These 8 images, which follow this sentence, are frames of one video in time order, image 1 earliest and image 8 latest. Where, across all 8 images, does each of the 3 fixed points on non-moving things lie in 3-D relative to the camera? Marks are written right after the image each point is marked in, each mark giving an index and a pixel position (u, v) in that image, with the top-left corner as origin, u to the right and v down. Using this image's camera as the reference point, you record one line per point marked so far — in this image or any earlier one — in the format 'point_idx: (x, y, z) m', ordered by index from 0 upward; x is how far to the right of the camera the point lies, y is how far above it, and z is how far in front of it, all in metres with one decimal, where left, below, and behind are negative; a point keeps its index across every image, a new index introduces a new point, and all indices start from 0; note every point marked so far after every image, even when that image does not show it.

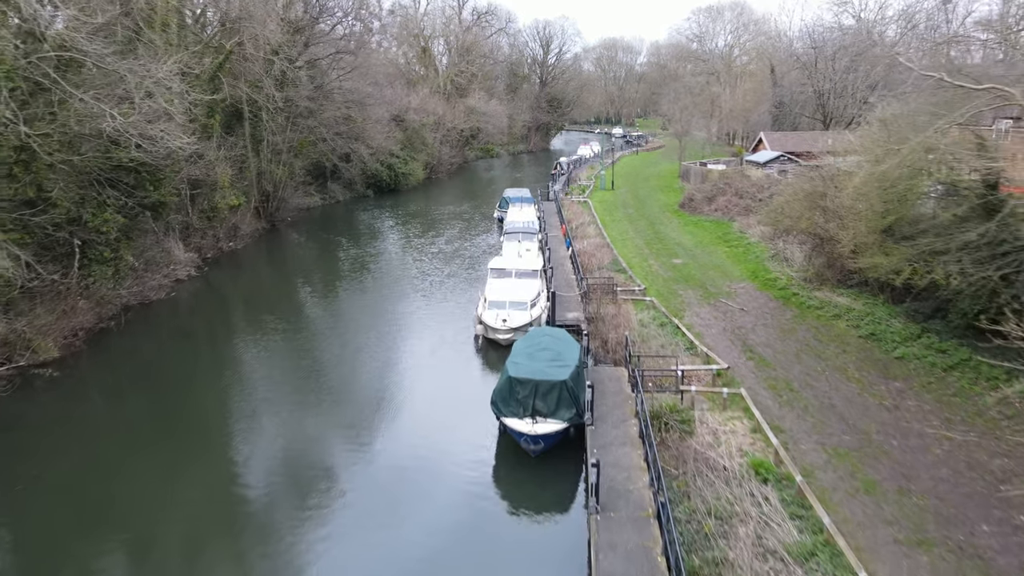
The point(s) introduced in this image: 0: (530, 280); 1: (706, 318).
0: (+0.5, +0.1, +19.9) m
1: (+4.5, -0.7, +17.7) m
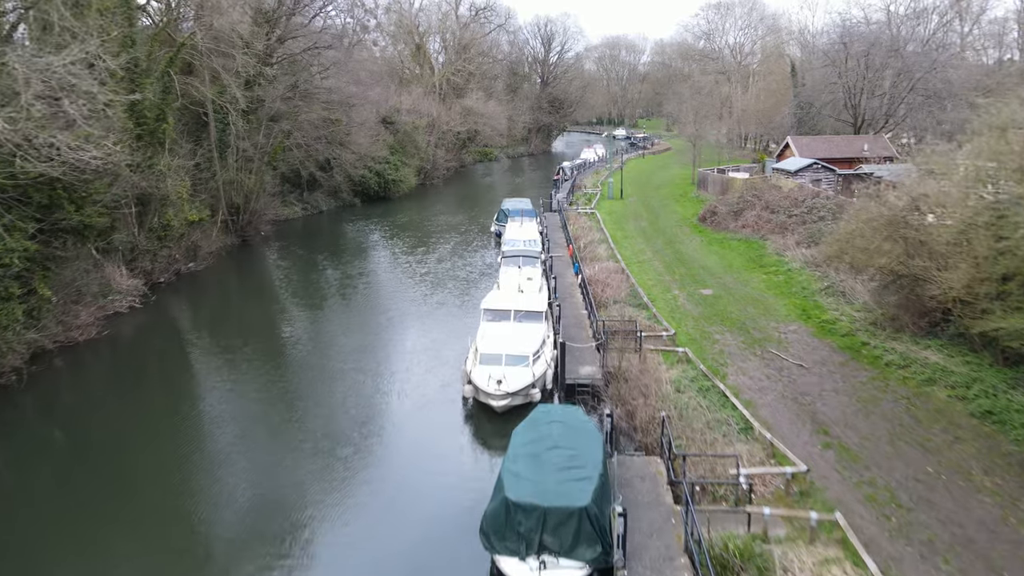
0: (+0.4, -0.8, +16.2) m
1: (+4.5, -1.7, +14.0) m
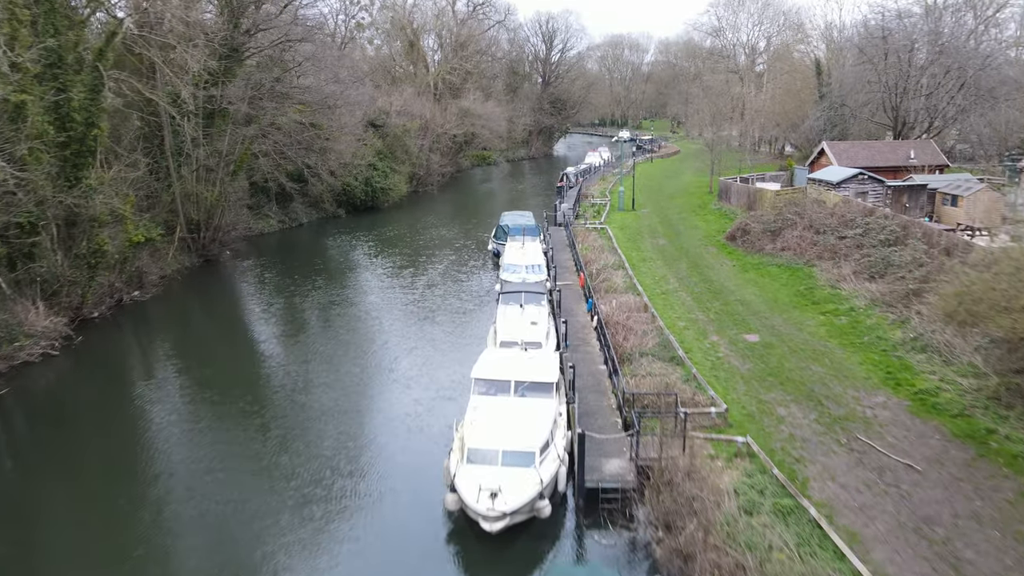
0: (+0.4, -1.8, +12.2) m
1: (+4.5, -2.7, +10.0) m
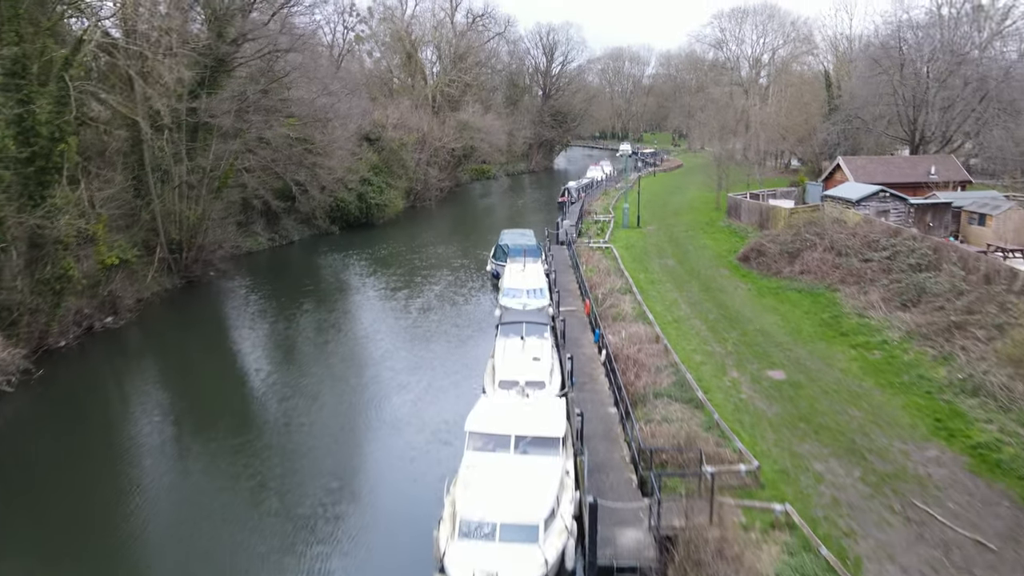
0: (+0.4, -2.4, +10.7) m
1: (+4.5, -3.2, +8.5) m
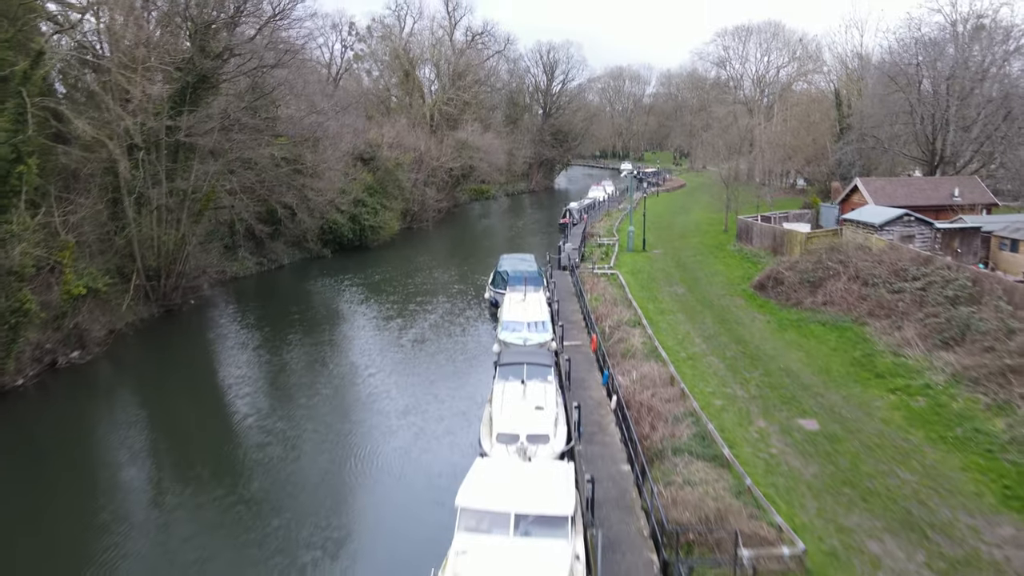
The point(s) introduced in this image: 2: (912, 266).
0: (+0.4, -2.9, +9.0) m
1: (+4.5, -3.7, +6.8) m
2: (+10.0, +0.6, +18.9) m
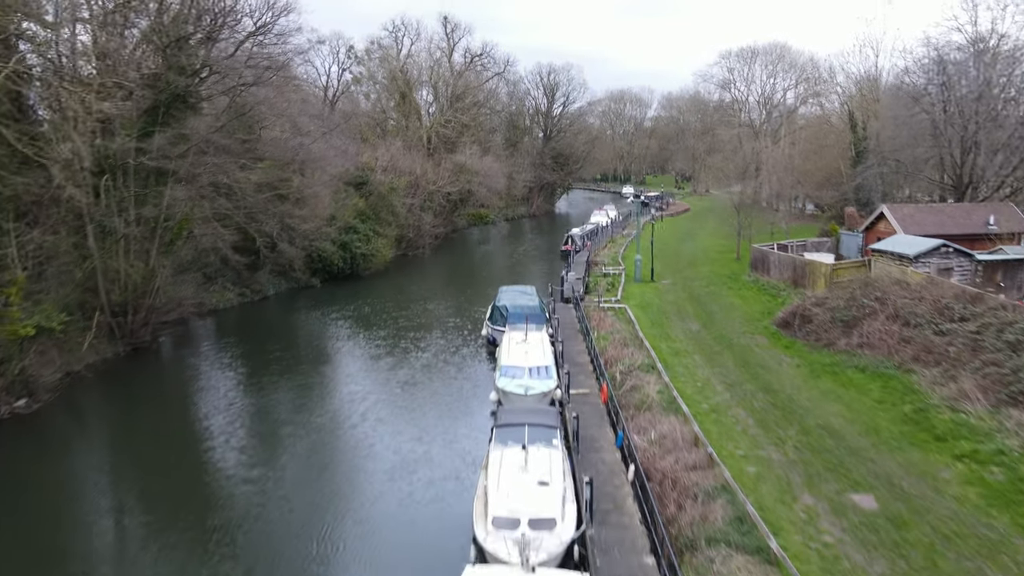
0: (+0.4, -3.6, +6.8) m
1: (+4.5, -4.3, +4.6) m
2: (+10.0, -0.4, +16.8) m
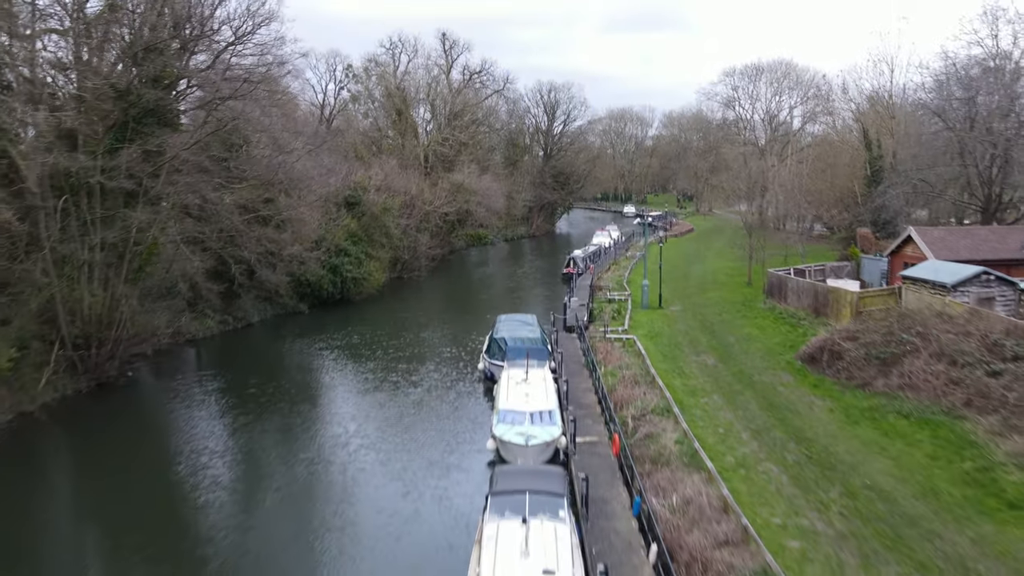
0: (+0.4, -4.0, +4.8) m
1: (+4.4, -4.7, +2.6) m
2: (+10.0, -1.1, +14.9) m
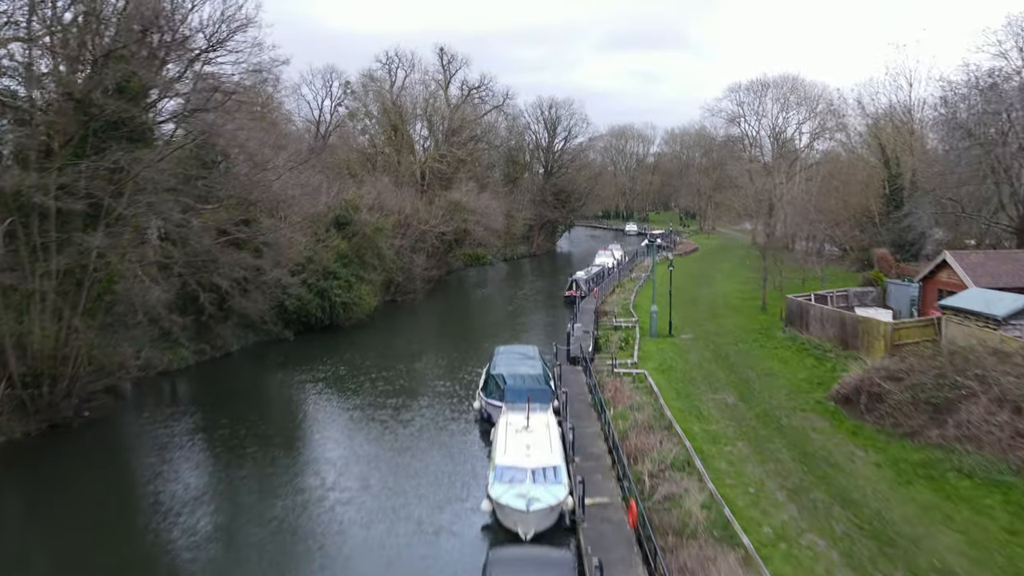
0: (+0.4, -4.4, +2.7) m
1: (+4.4, -5.0, +0.5) m
2: (+9.9, -1.7, +12.9) m
